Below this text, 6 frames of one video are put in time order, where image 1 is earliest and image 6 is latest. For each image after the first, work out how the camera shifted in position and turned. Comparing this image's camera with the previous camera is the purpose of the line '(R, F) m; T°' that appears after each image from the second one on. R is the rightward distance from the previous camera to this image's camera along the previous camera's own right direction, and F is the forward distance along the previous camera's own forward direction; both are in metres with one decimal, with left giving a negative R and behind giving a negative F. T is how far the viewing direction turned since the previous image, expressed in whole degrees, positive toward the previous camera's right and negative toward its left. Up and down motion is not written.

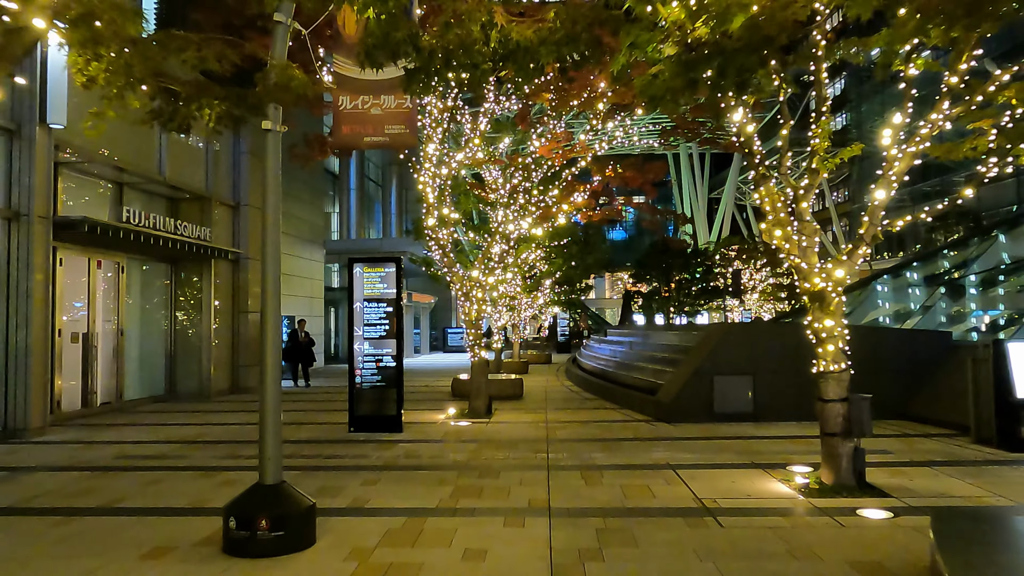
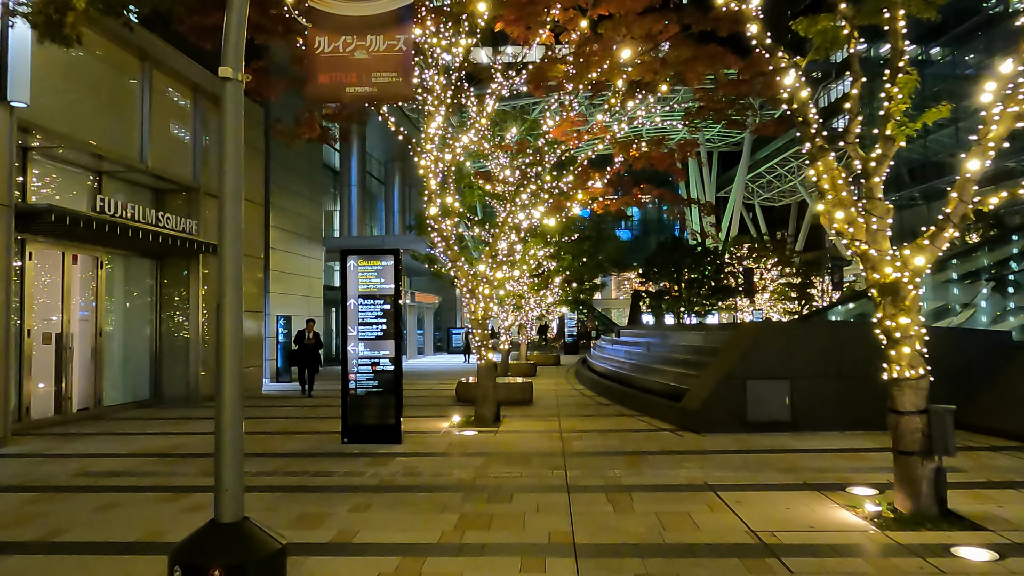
(-0.1, +1.1) m; 0°
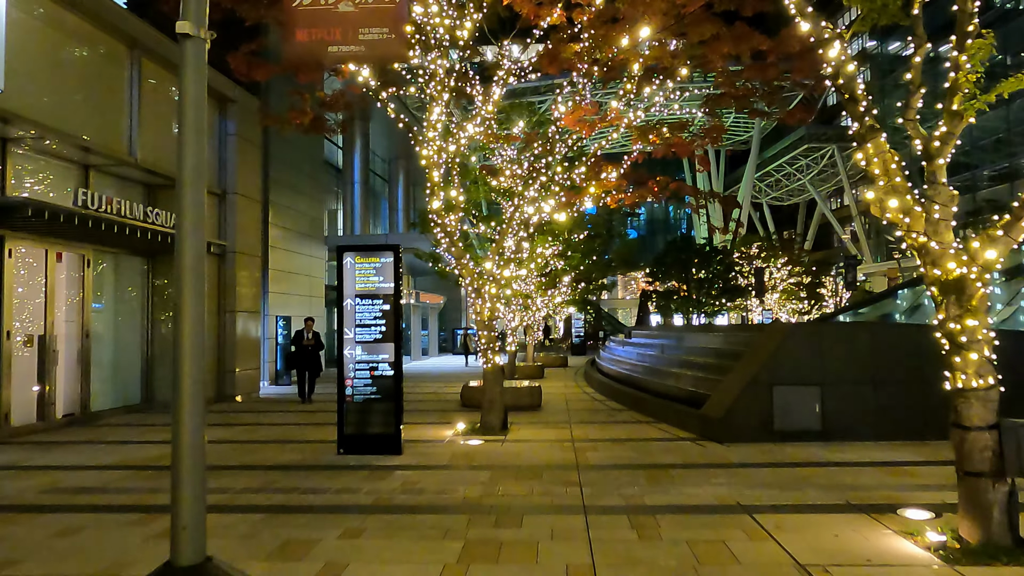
(0.0, +0.7) m; 0°
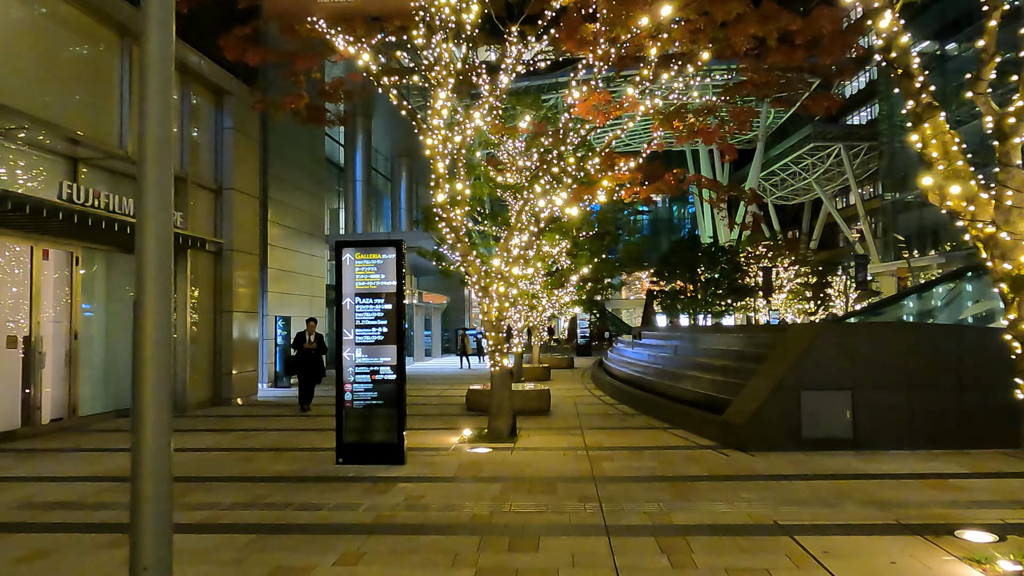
(-0.1, +0.6) m; 0°
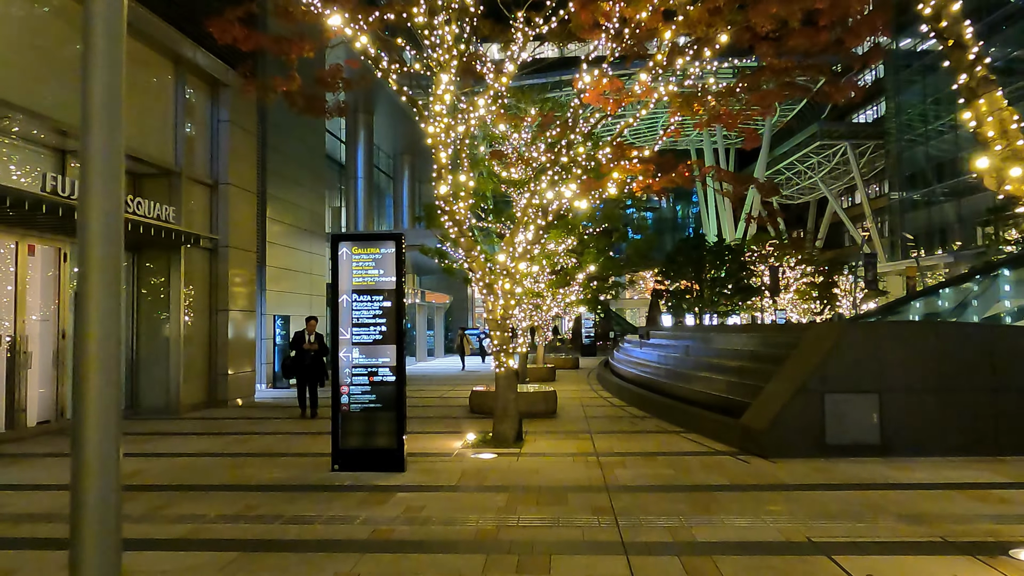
(0.0, +0.5) m; 0°
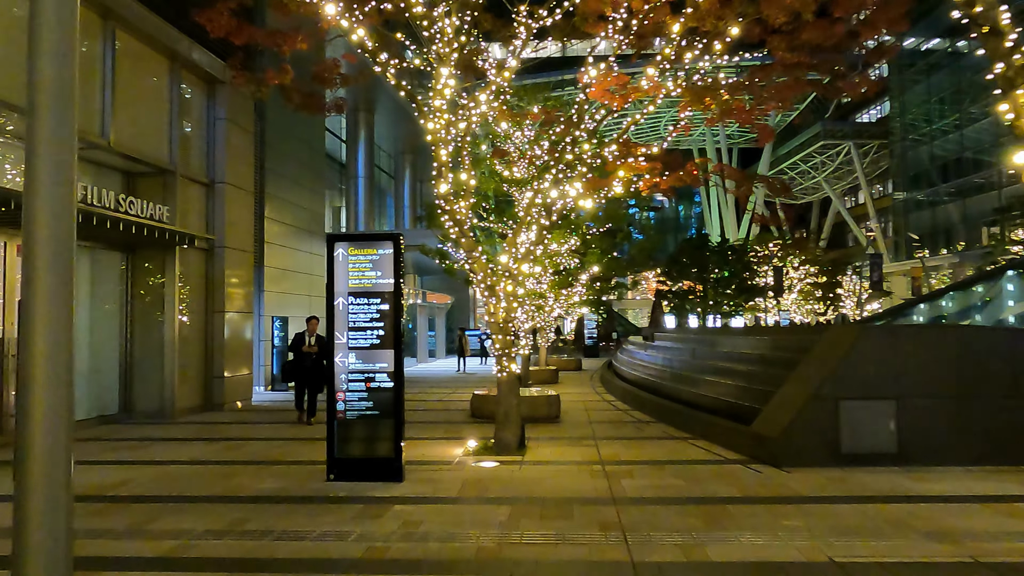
(0.0, +0.3) m; 0°
